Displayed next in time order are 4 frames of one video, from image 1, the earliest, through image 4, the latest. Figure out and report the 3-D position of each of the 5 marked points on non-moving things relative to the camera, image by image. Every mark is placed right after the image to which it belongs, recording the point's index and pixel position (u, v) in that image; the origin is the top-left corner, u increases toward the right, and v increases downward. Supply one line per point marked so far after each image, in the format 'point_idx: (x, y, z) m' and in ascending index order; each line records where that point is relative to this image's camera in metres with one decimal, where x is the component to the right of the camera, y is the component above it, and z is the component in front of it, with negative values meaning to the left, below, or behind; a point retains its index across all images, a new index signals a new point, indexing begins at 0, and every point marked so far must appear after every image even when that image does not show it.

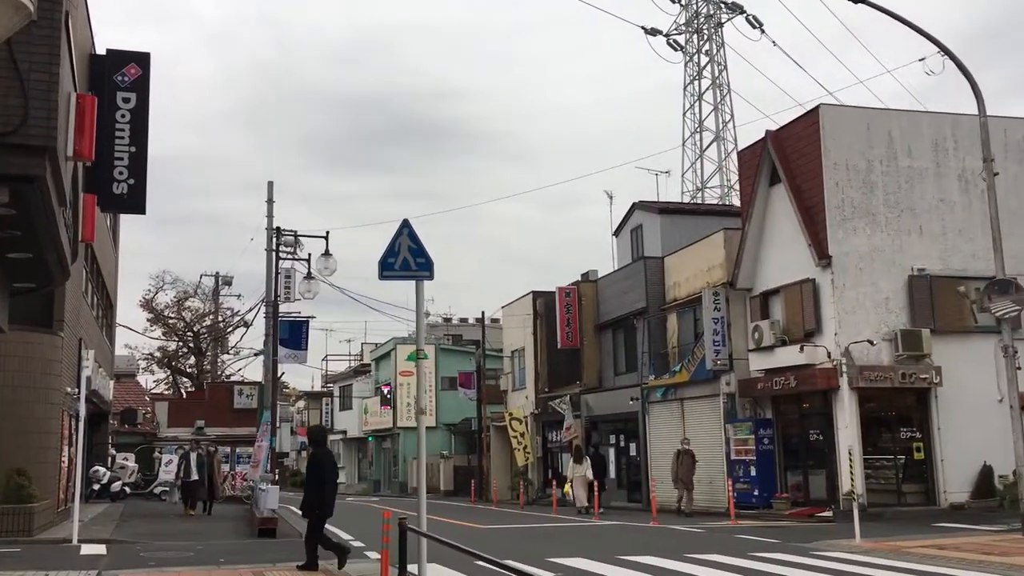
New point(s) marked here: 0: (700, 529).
0: (+3.6, -4.6, +18.1) m
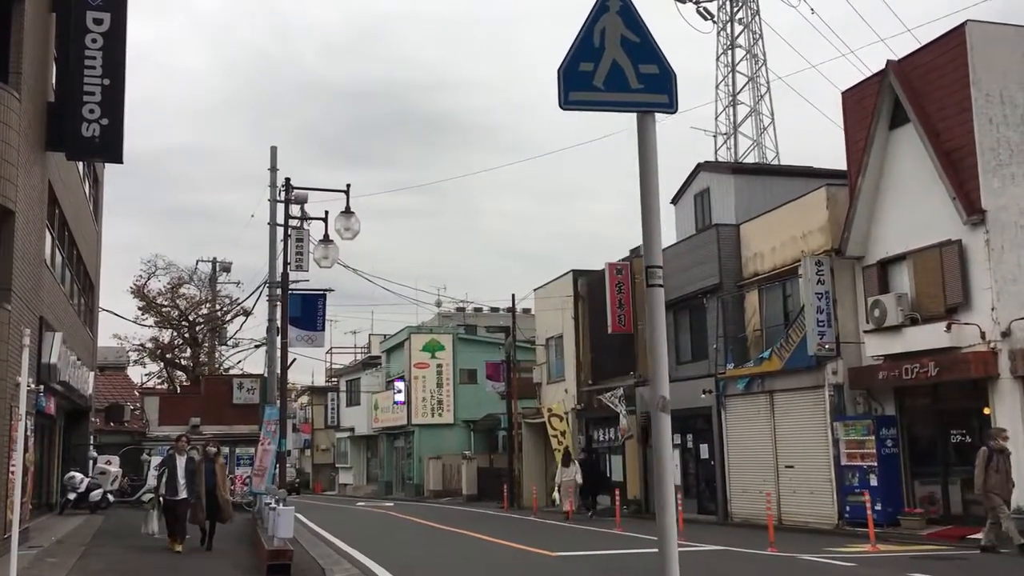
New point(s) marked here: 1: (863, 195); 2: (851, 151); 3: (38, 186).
0: (+4.9, -4.0, +13.9) m
1: (+7.0, +1.9, +18.9) m
2: (+7.0, +2.8, +19.4) m
3: (-8.5, +1.8, +16.9) m
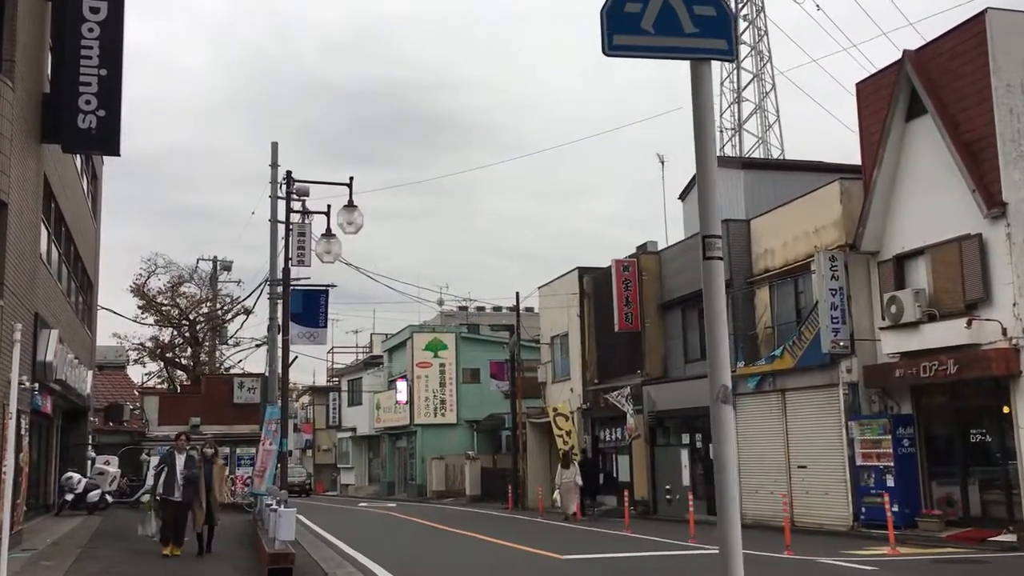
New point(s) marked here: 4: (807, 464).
0: (+5.0, -3.9, +13.5) m
1: (+7.2, +2.0, +18.5) m
2: (+7.1, +2.9, +19.0) m
3: (-8.3, +1.9, +16.4) m
4: (+6.1, -3.7, +19.7) m
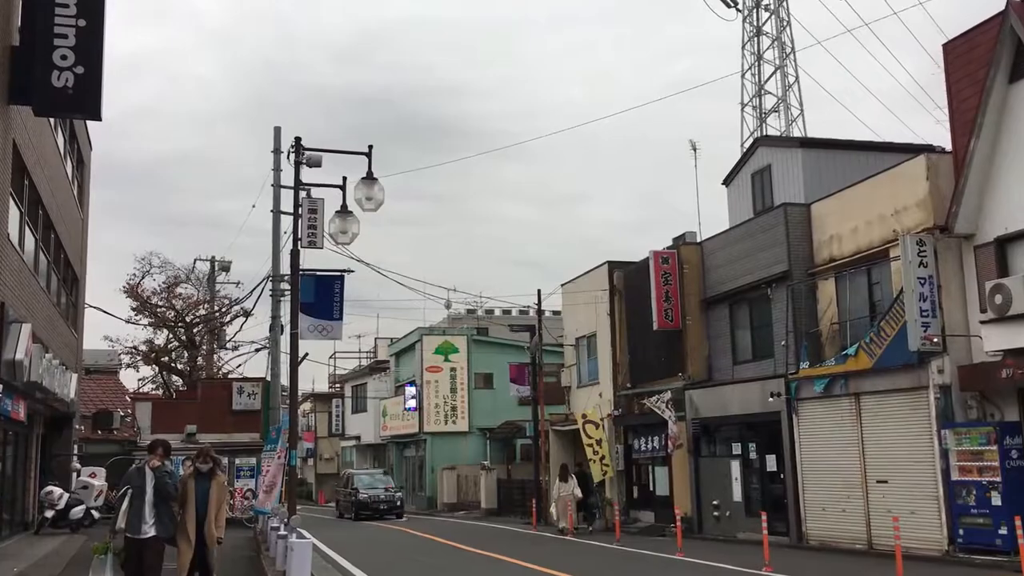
0: (+5.7, -3.7, +11.0) m
1: (+7.9, +2.2, +16.0) m
2: (+7.8, +3.1, +16.6) m
3: (-7.6, +2.1, +14.0) m
4: (+6.9, -3.5, +17.2) m
